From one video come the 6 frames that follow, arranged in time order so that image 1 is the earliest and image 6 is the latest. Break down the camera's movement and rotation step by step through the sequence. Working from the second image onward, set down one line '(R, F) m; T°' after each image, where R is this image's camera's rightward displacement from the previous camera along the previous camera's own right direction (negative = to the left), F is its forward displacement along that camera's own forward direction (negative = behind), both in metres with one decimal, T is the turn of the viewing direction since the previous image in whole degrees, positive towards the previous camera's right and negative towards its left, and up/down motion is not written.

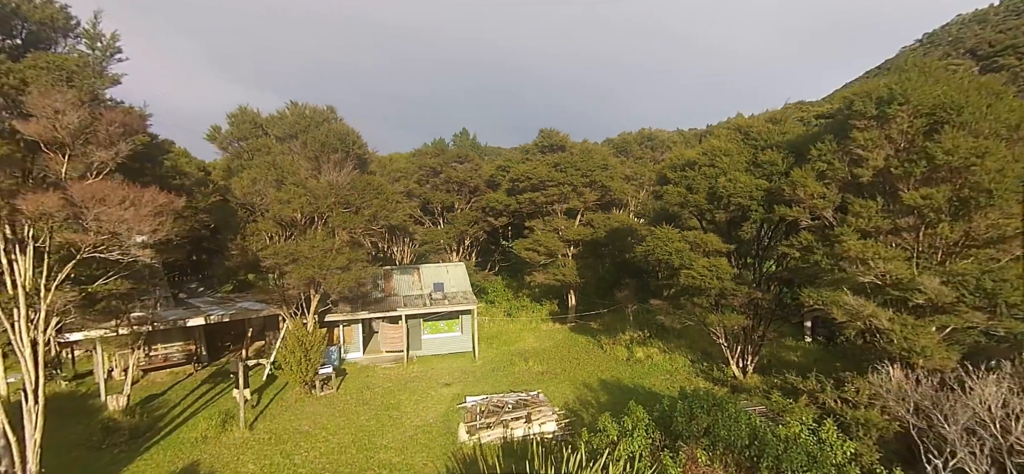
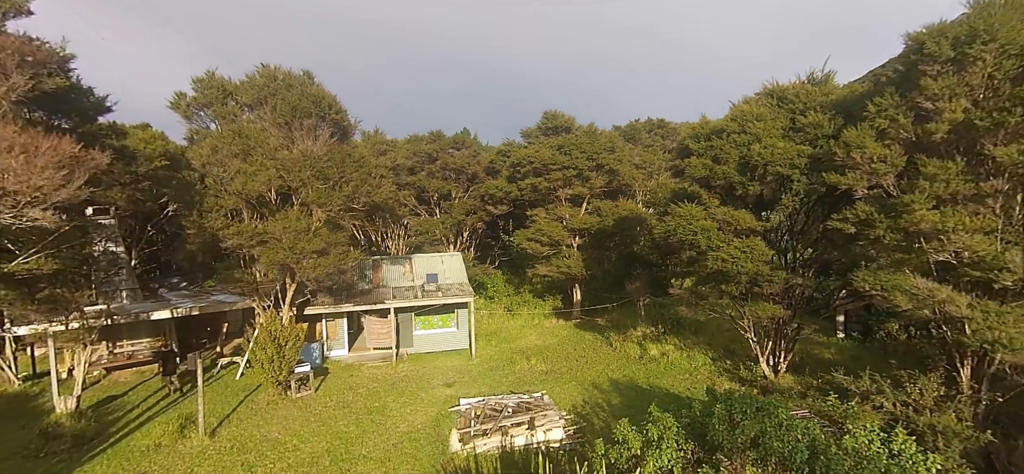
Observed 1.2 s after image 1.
(0.0, +1.9) m; 0°
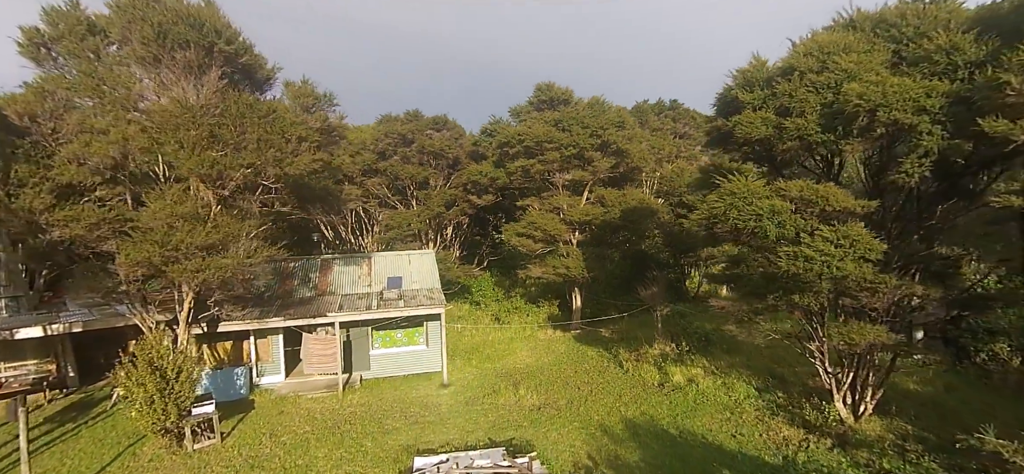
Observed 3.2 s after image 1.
(+0.4, +4.1) m; 0°
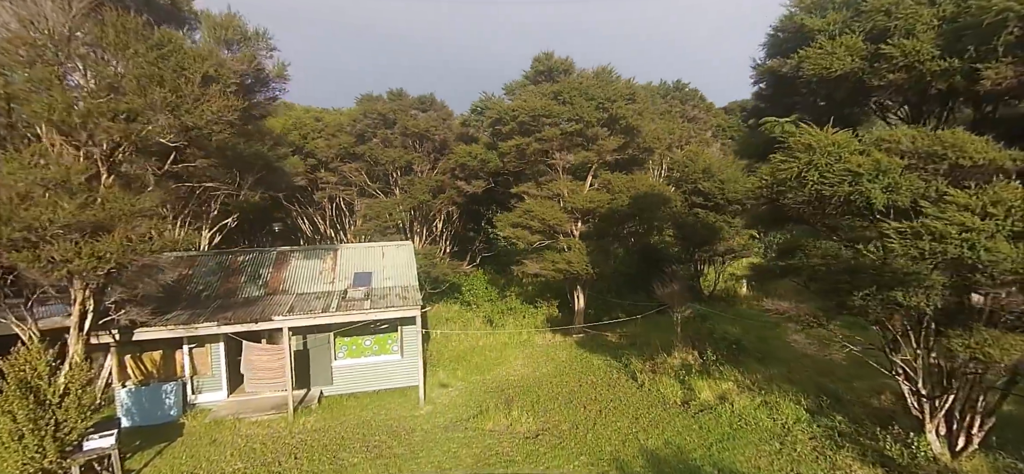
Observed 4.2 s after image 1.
(+0.2, +2.6) m; 0°
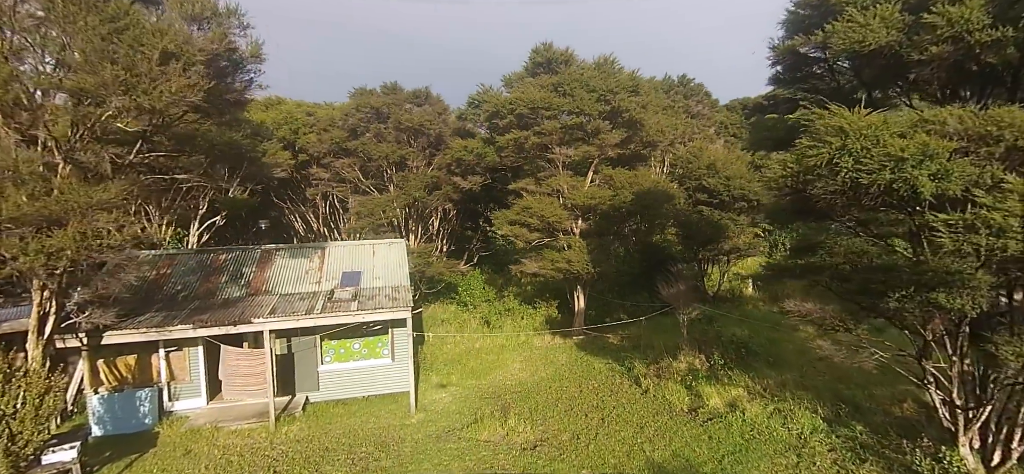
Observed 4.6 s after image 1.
(+0.1, +0.7) m; 0°
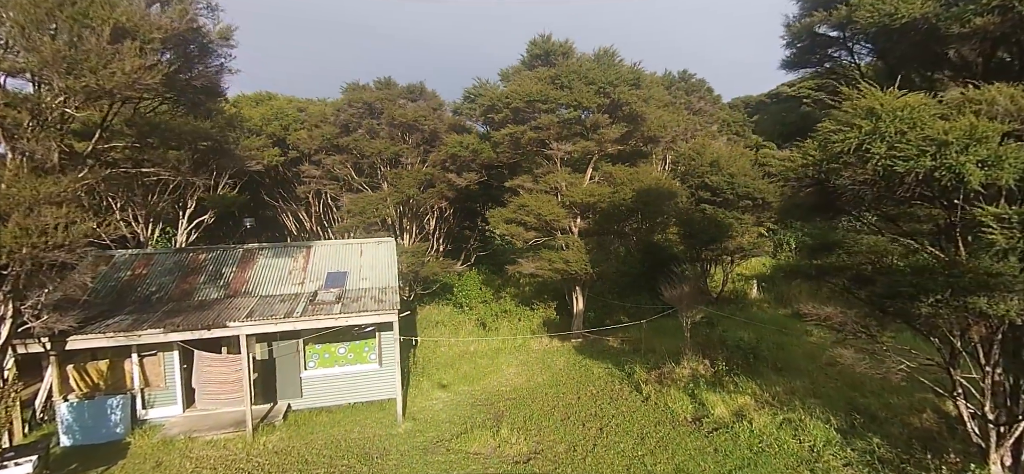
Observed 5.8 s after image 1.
(+0.2, +0.6) m; 0°
